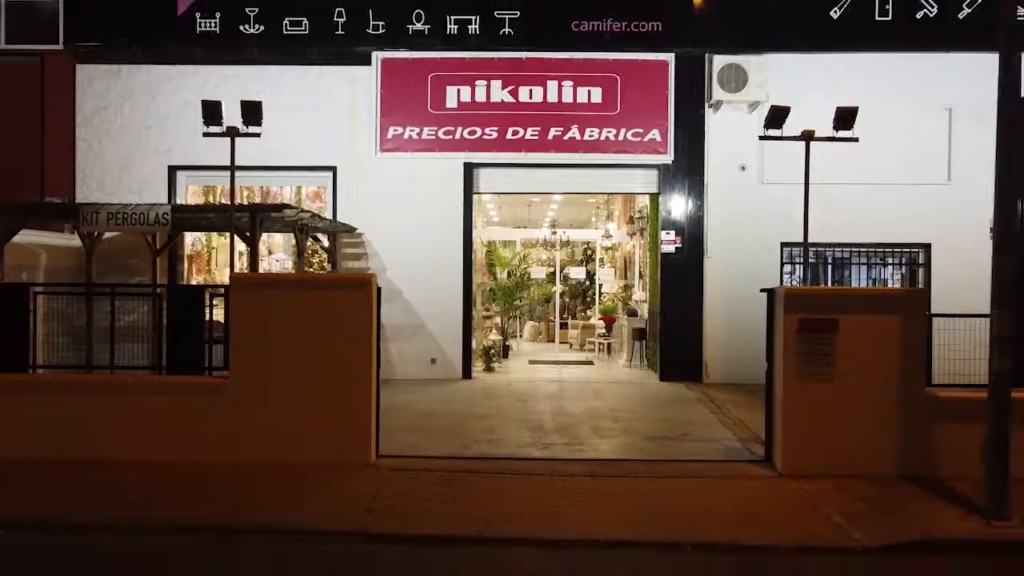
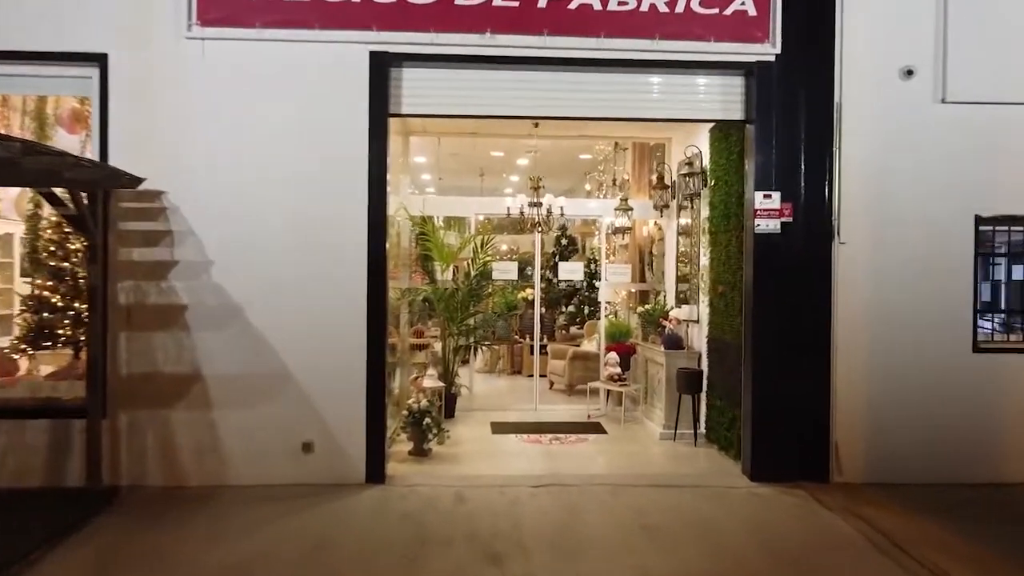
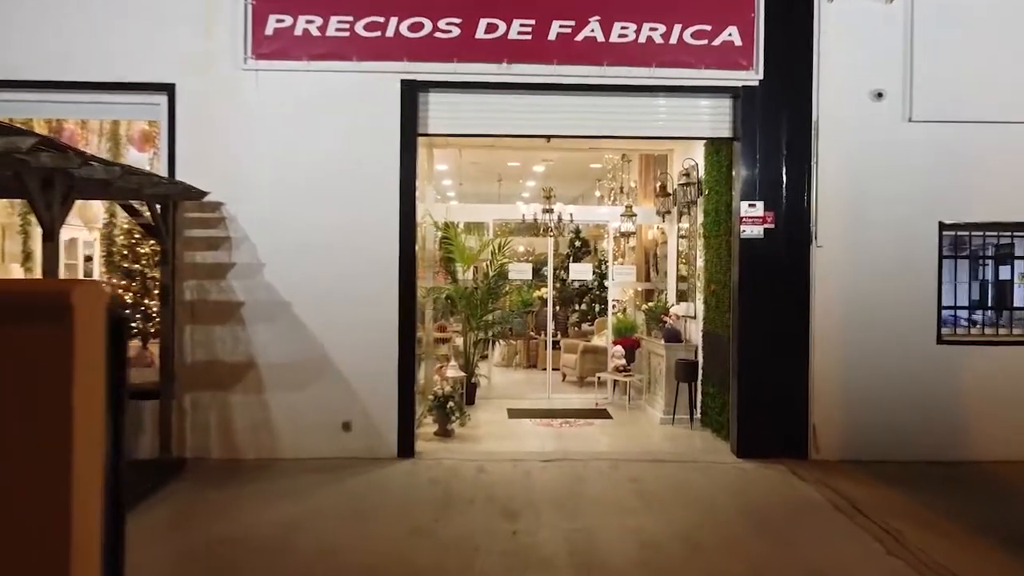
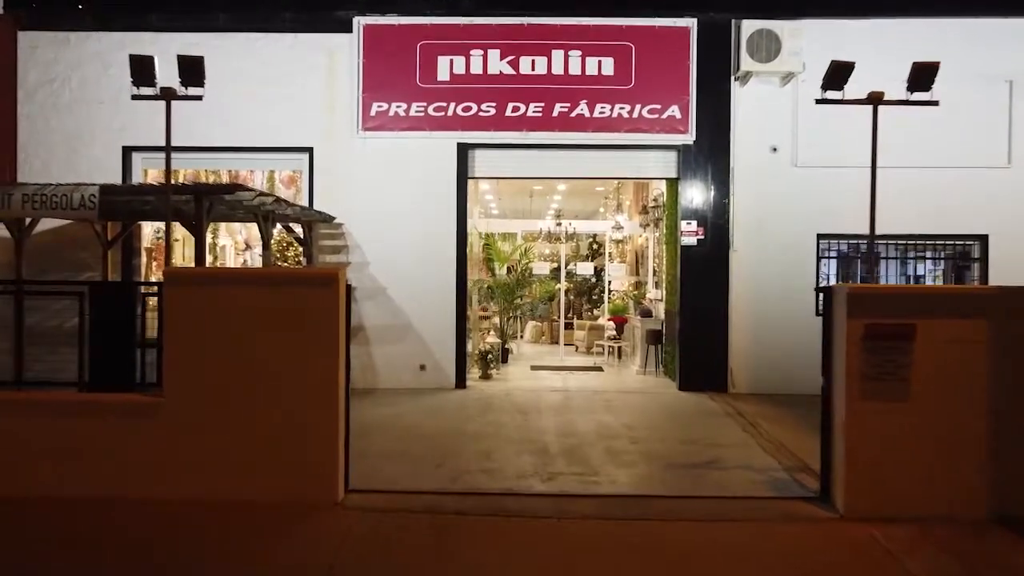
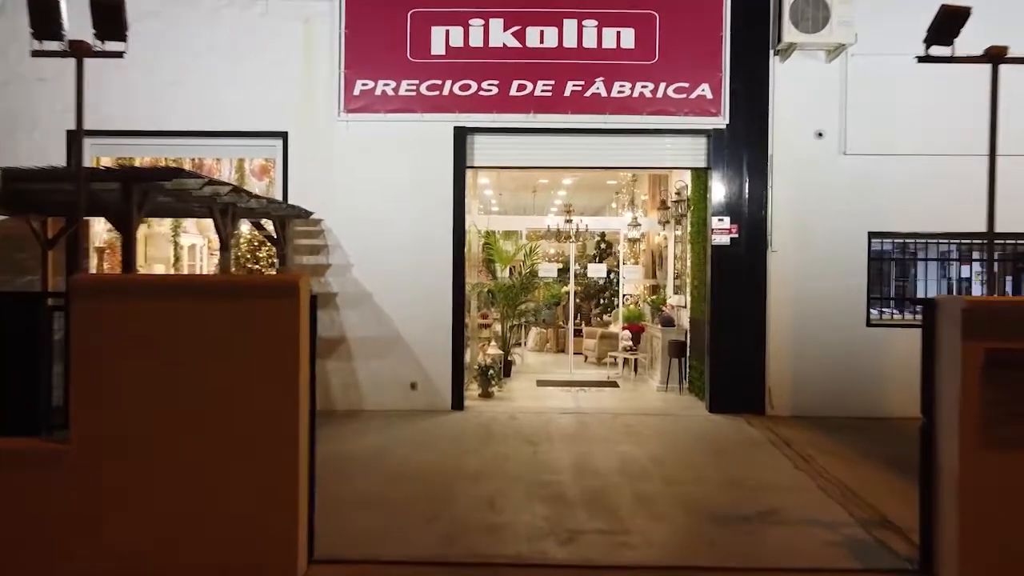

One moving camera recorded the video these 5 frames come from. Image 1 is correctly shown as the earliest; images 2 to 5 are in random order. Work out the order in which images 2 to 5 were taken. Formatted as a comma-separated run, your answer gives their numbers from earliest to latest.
4, 5, 3, 2
